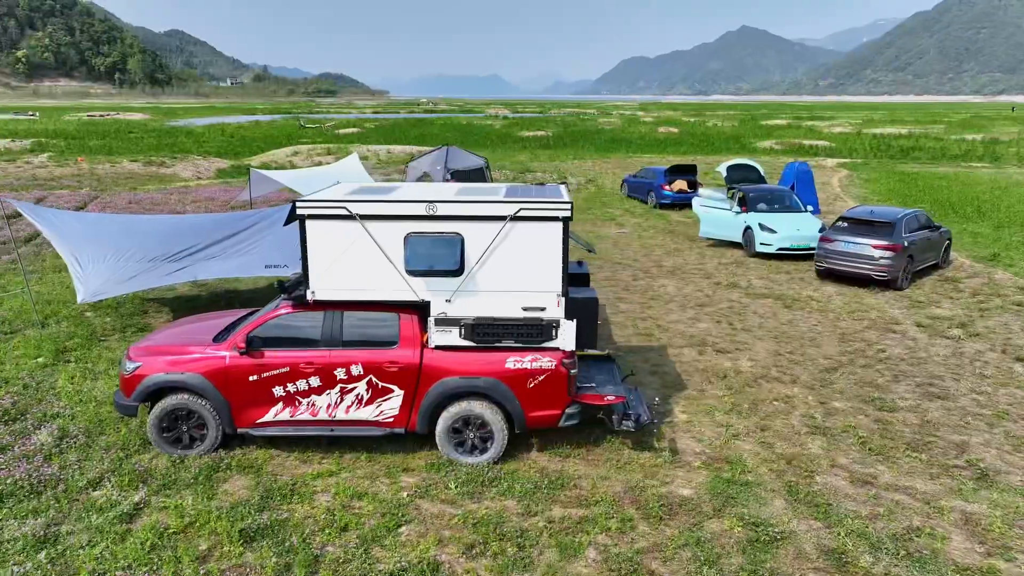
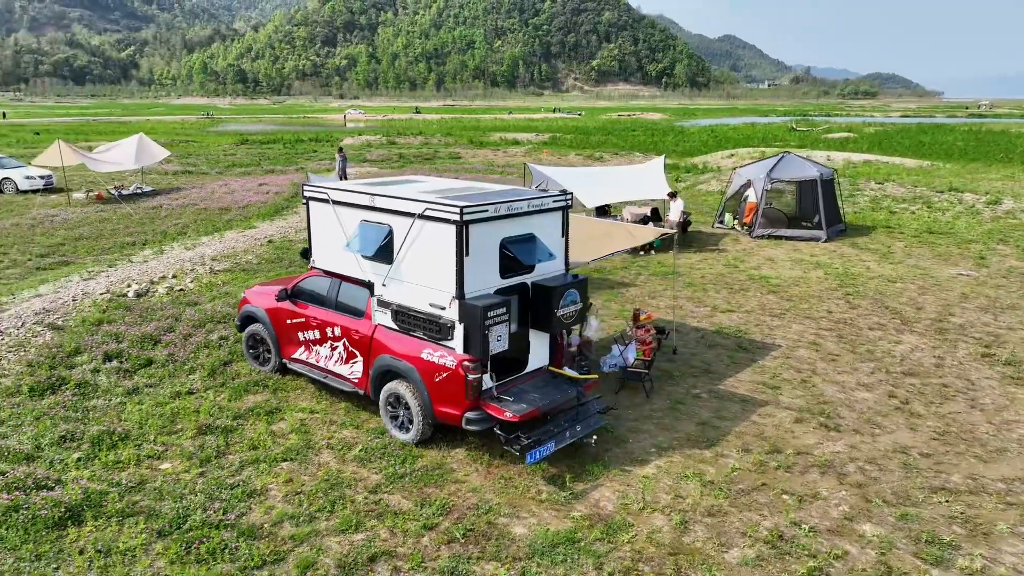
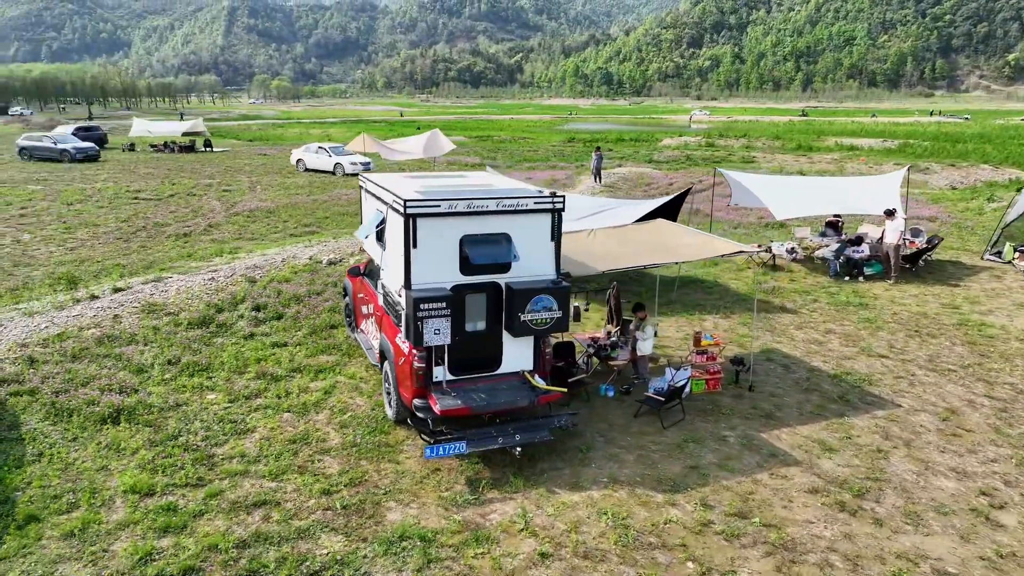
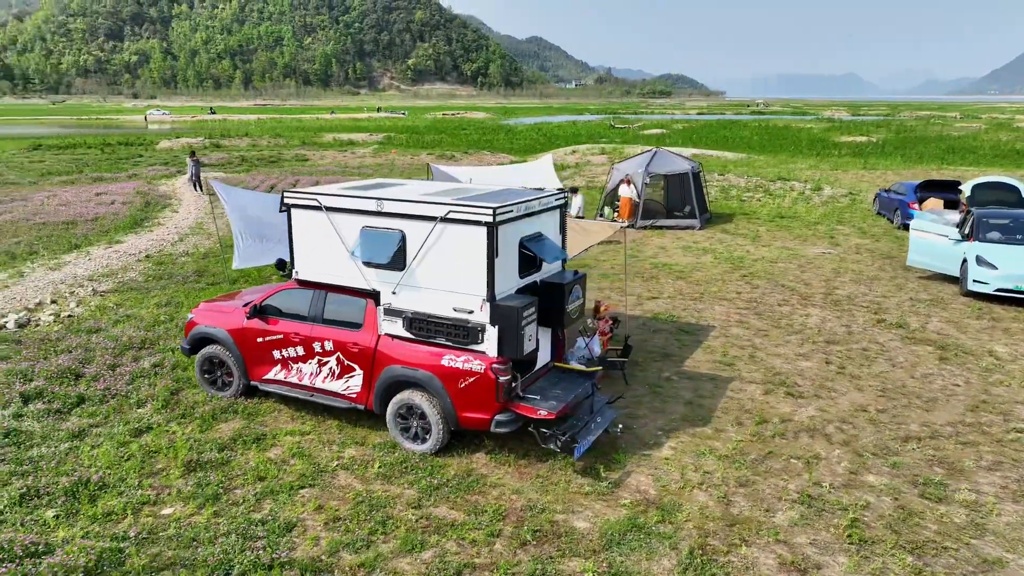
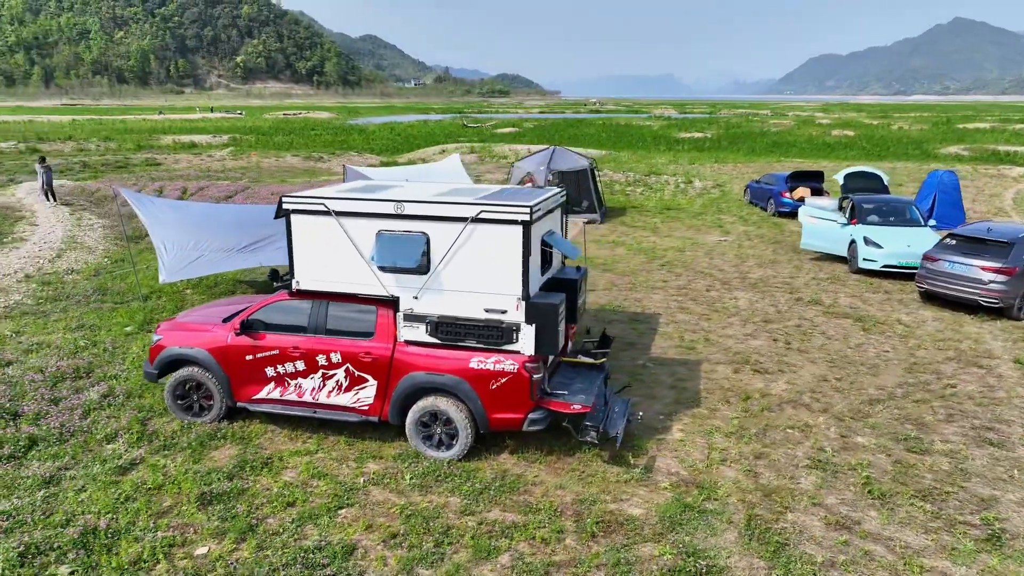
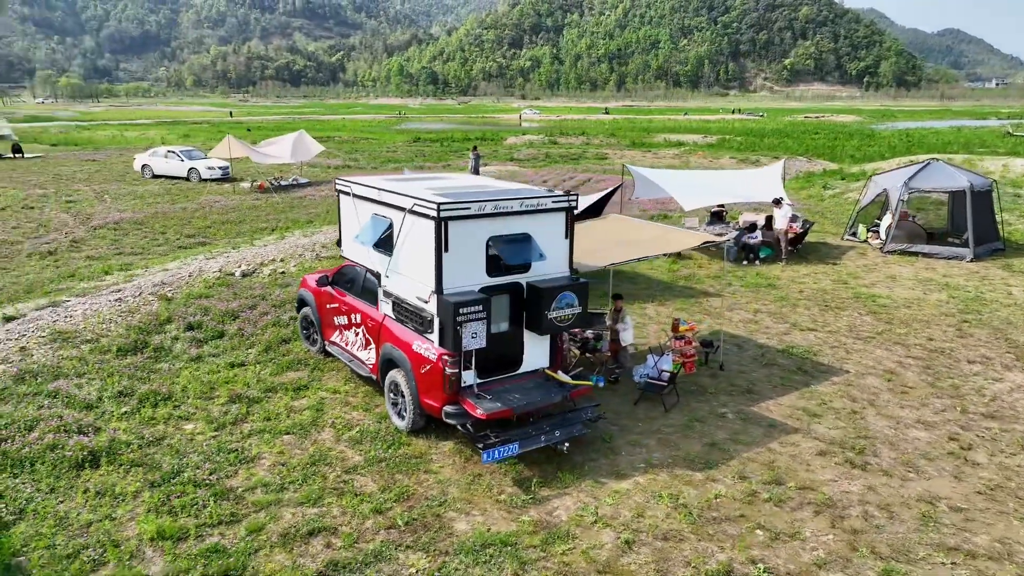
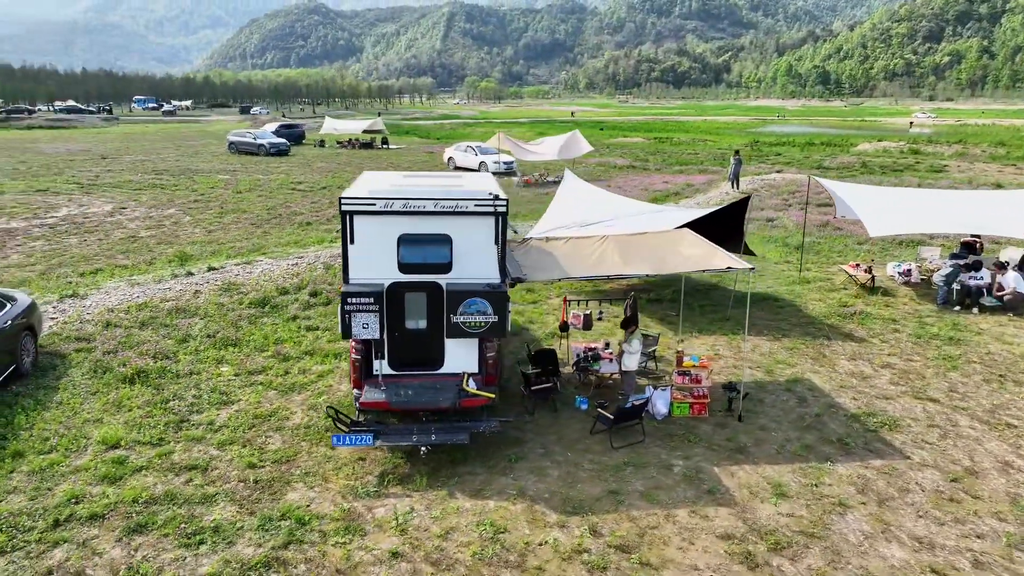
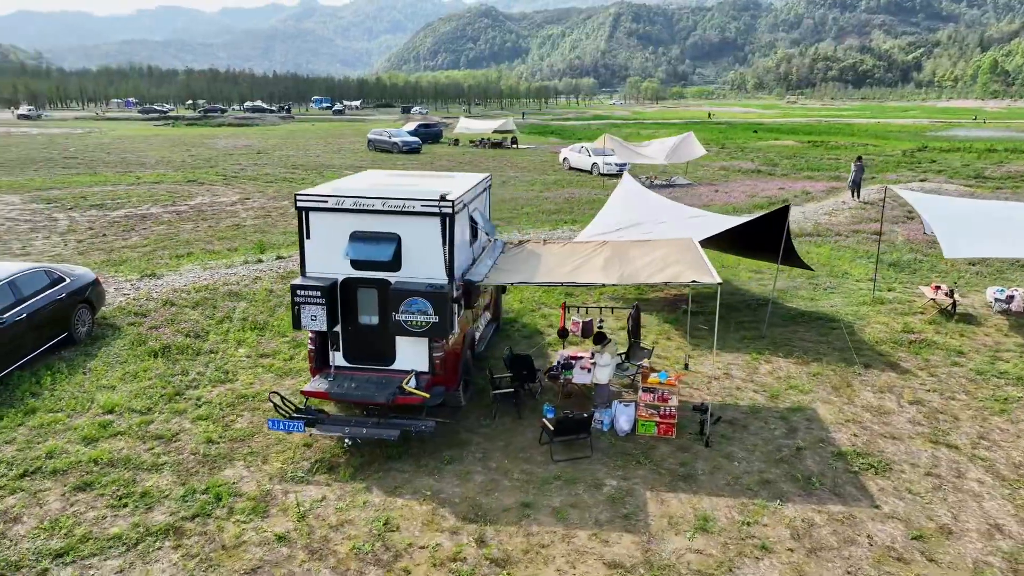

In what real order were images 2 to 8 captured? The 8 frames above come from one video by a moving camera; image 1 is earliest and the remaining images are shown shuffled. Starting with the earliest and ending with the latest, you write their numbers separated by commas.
5, 4, 2, 6, 3, 7, 8
